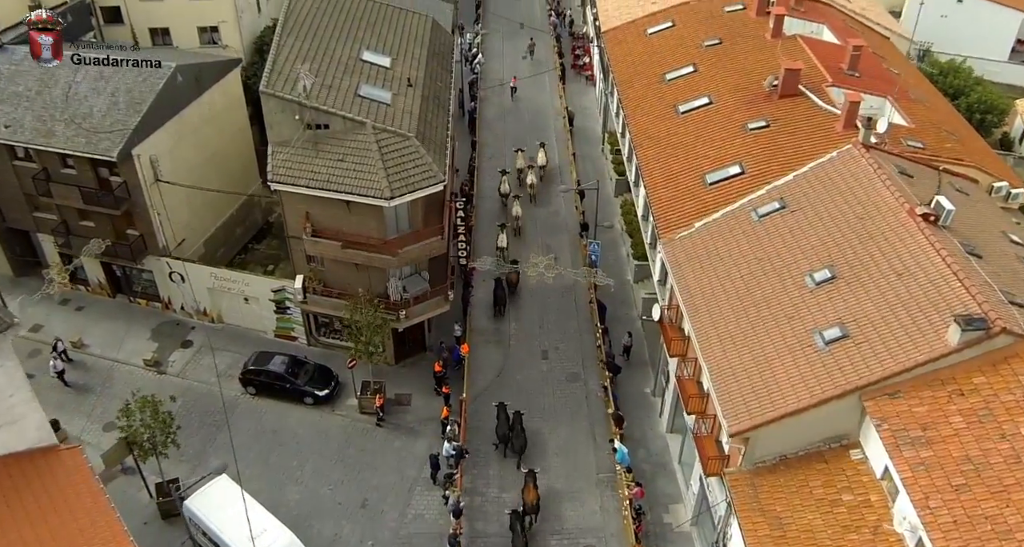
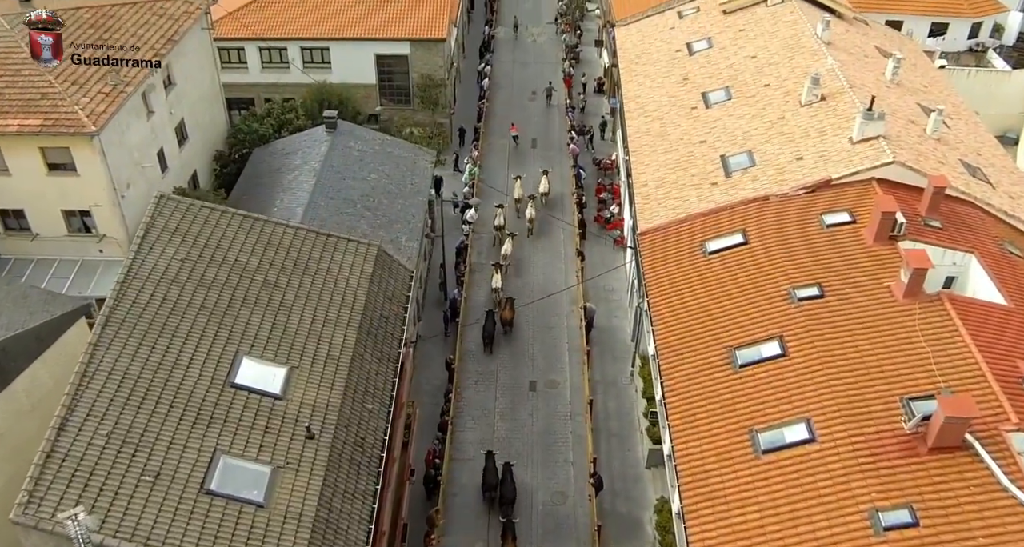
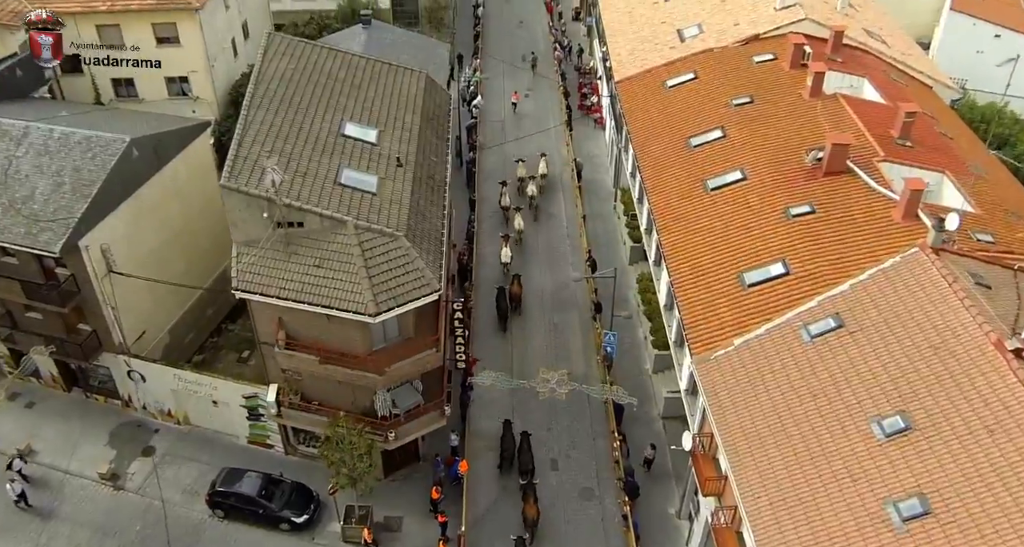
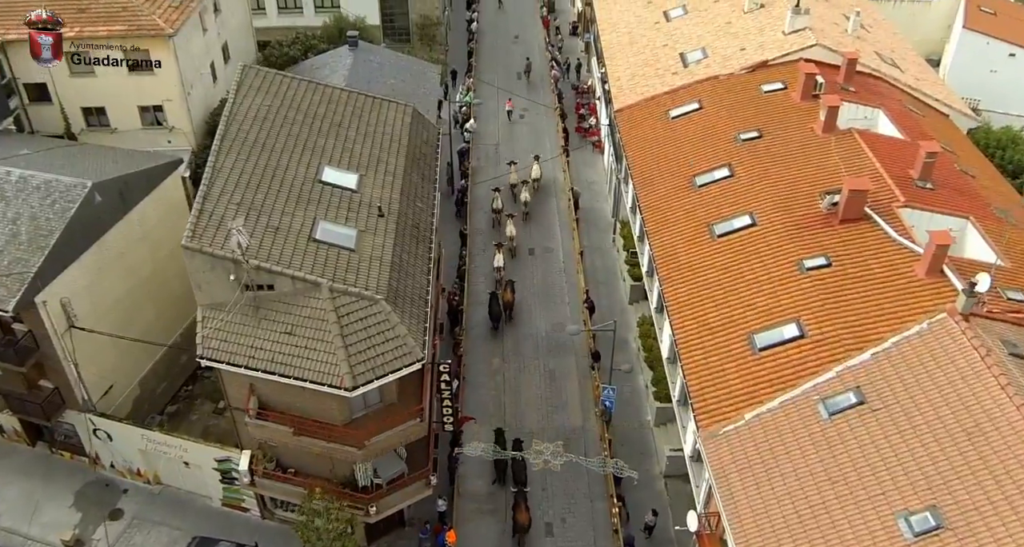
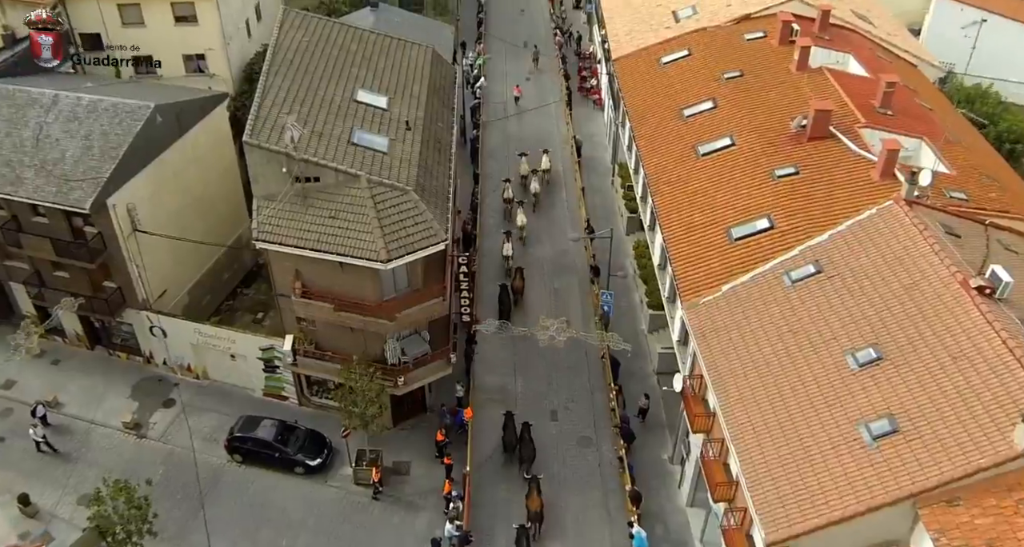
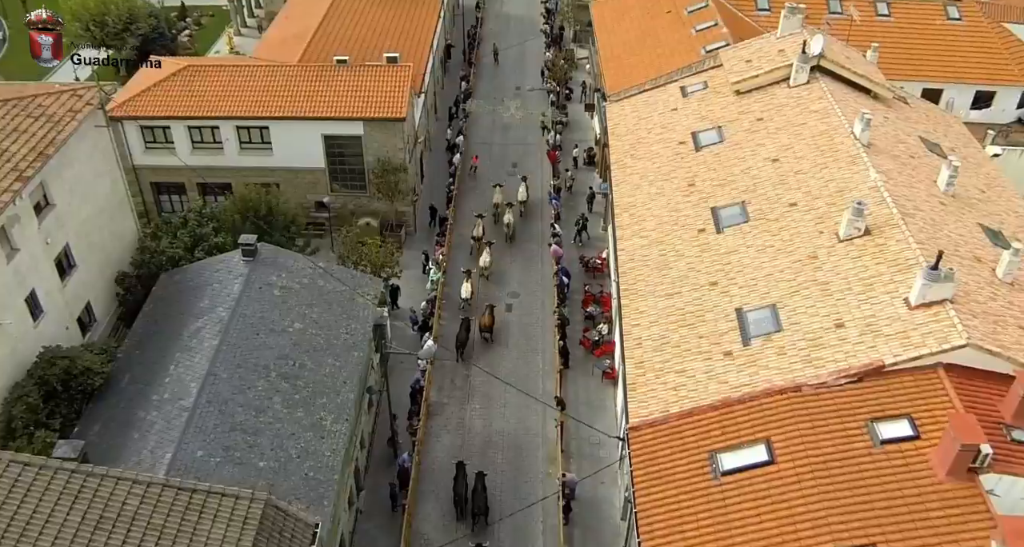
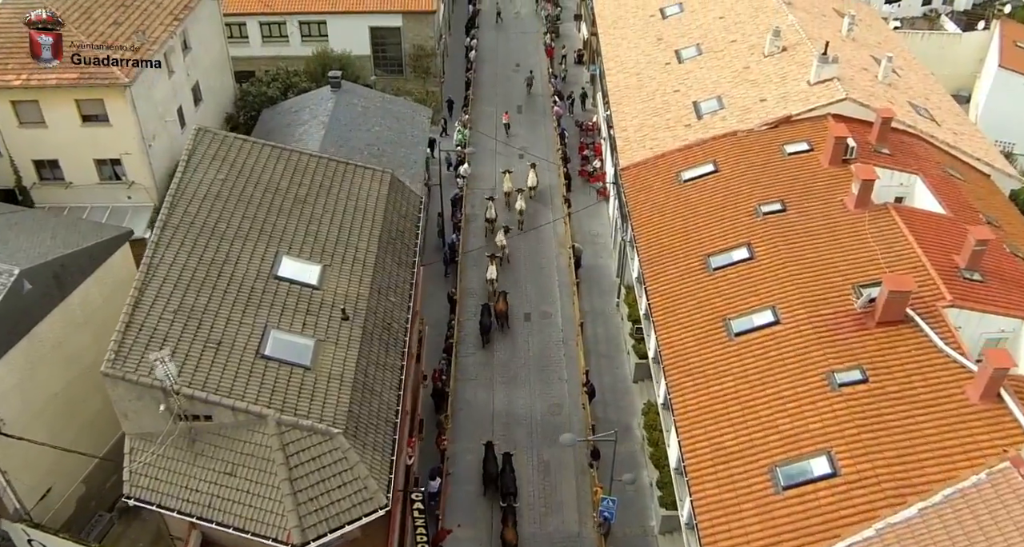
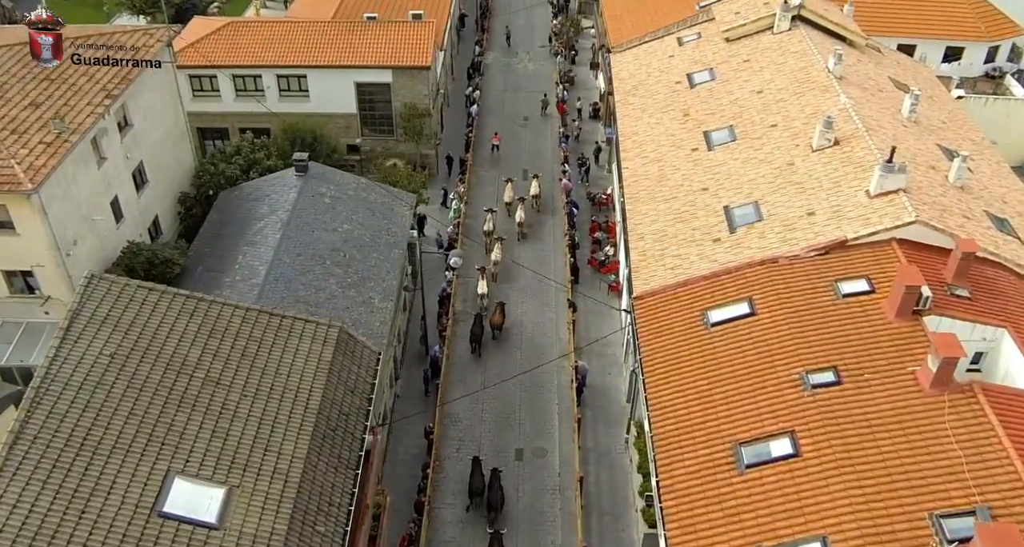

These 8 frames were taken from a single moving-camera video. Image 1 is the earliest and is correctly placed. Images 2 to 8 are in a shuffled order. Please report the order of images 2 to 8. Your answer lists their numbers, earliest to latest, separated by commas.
5, 3, 4, 7, 2, 8, 6
